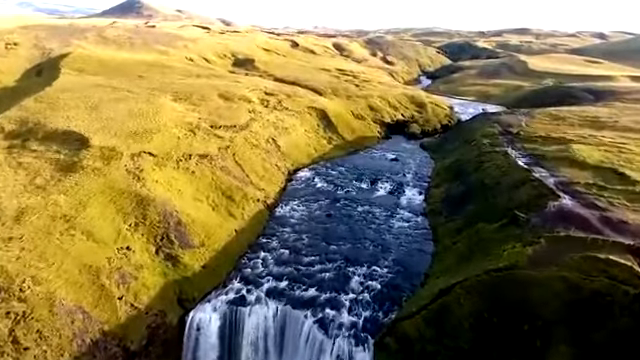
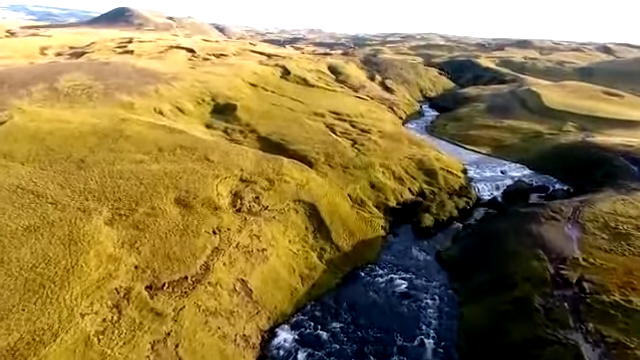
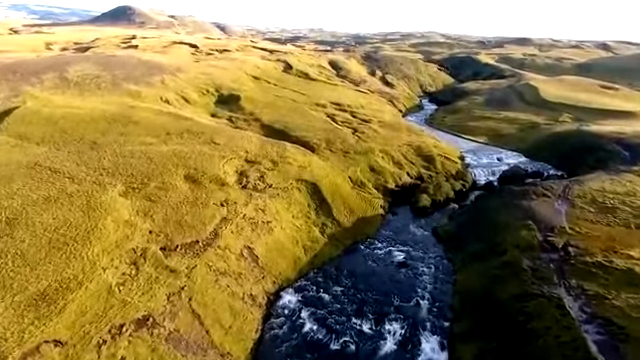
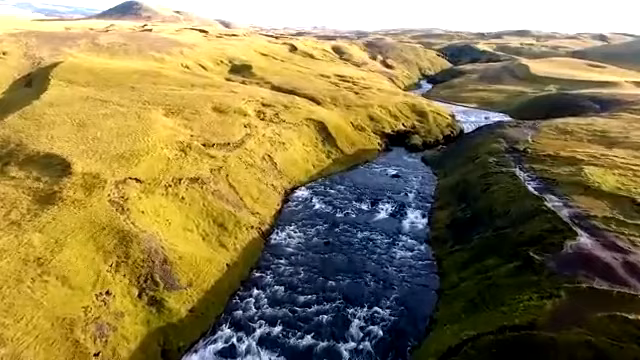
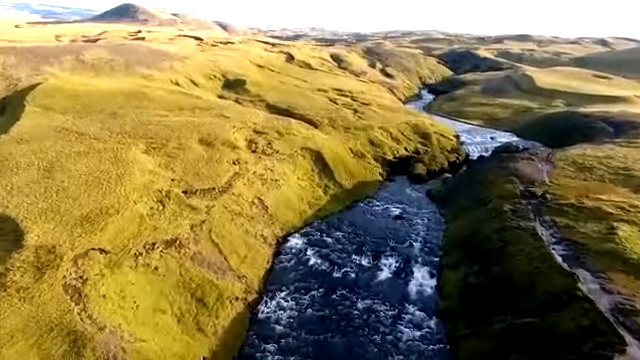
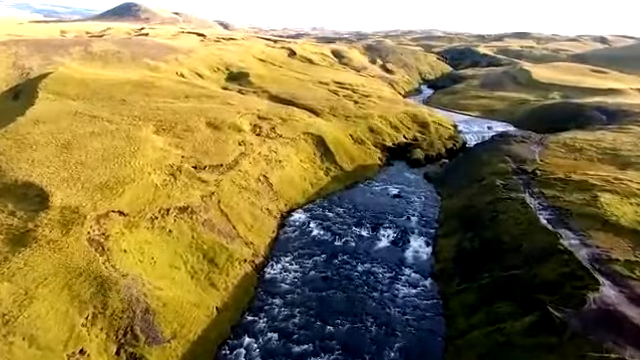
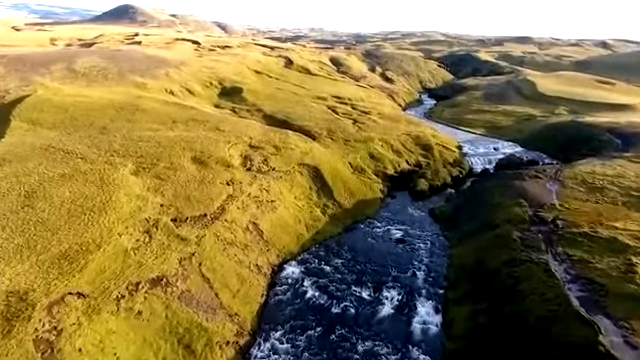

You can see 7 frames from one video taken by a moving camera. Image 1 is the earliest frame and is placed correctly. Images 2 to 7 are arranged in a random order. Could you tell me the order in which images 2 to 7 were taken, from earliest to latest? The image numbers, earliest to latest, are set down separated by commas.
4, 6, 5, 7, 3, 2
